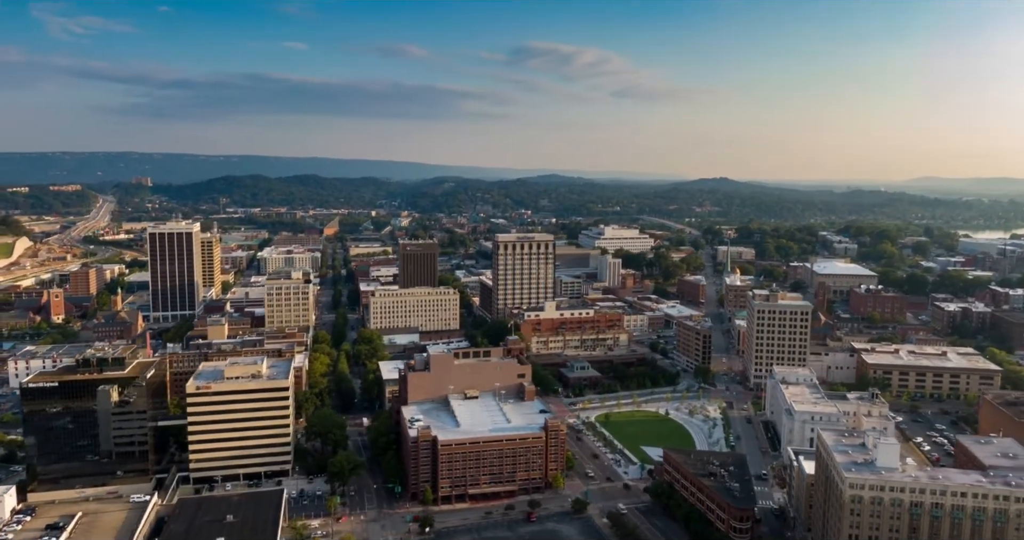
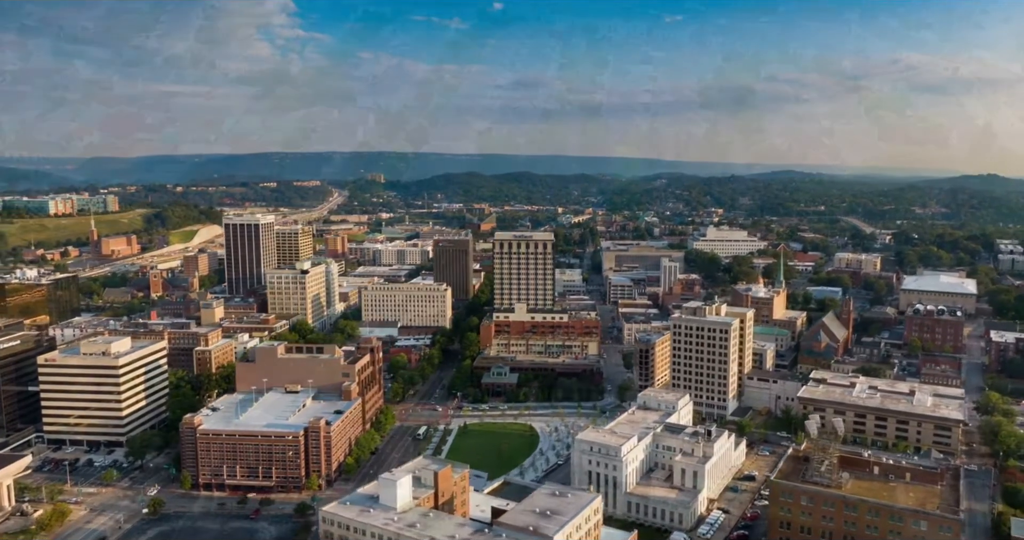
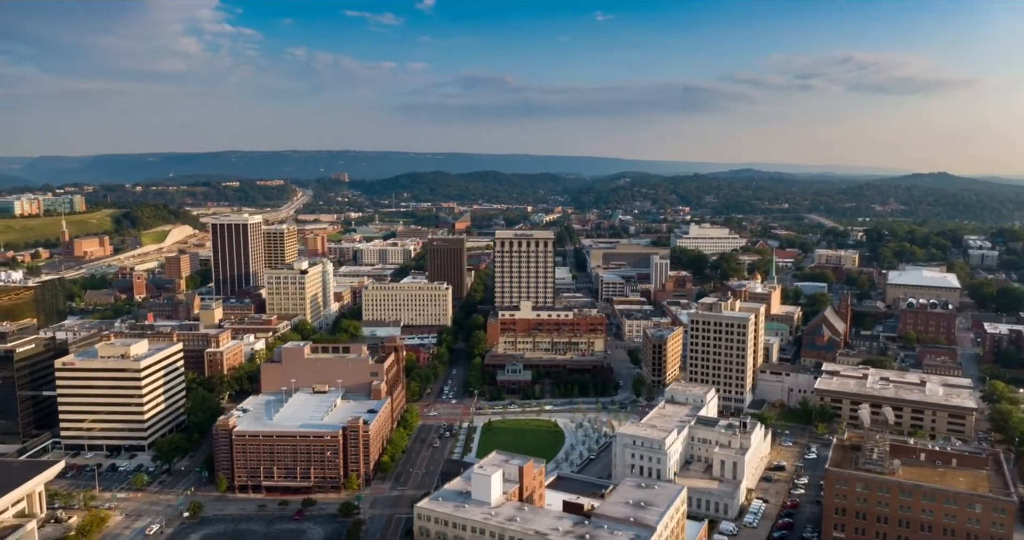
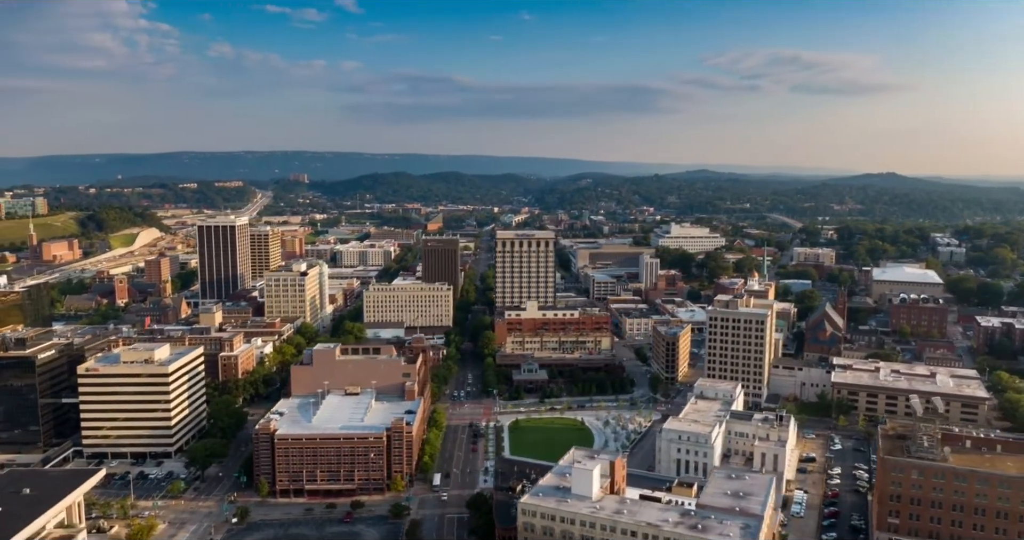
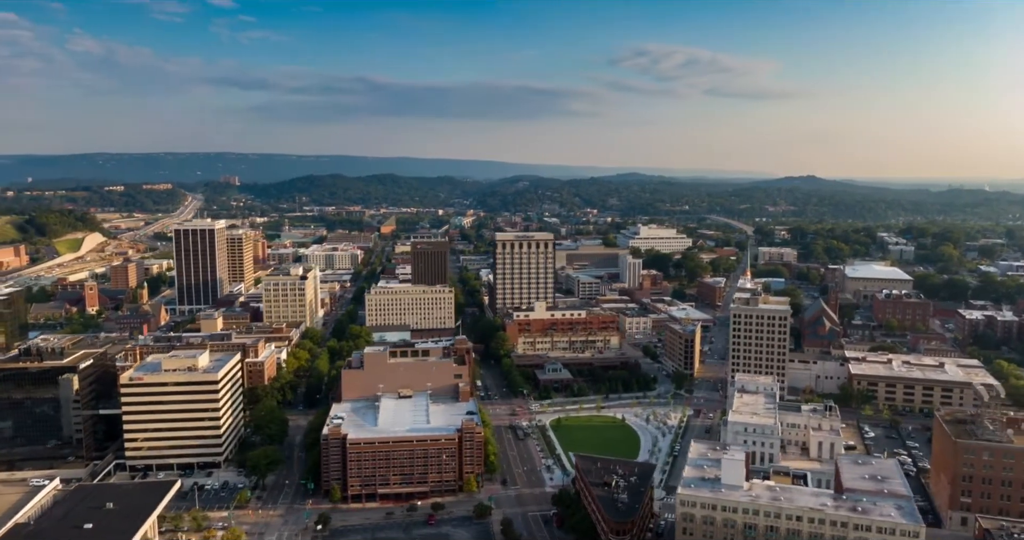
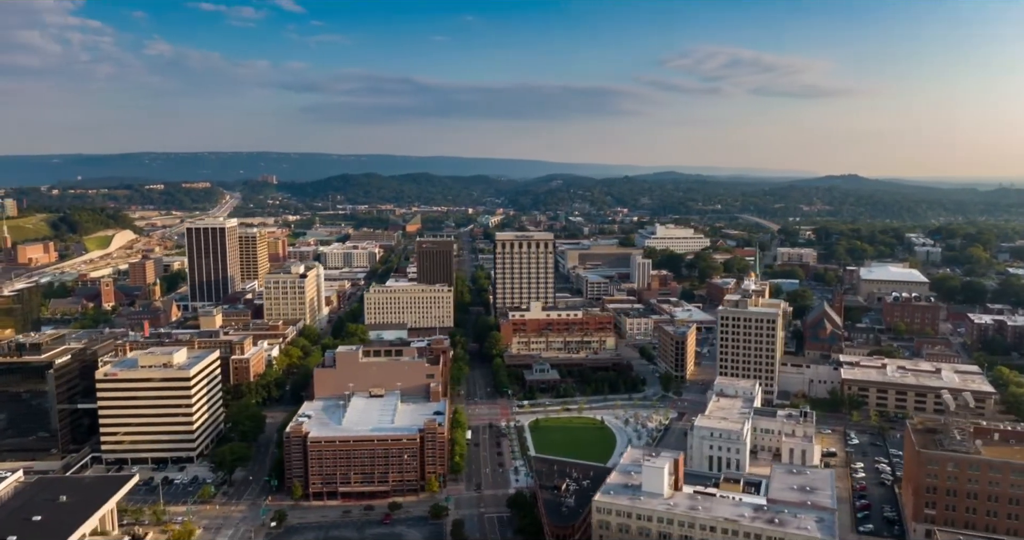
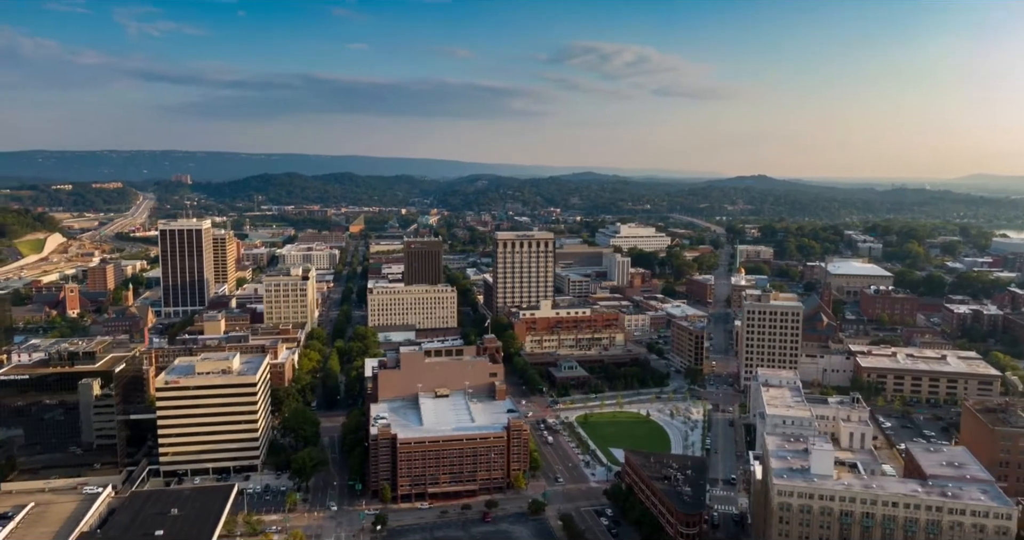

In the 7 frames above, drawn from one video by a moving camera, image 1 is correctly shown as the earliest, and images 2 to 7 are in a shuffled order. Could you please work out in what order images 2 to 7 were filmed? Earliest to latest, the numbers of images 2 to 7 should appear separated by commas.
7, 5, 6, 4, 3, 2
